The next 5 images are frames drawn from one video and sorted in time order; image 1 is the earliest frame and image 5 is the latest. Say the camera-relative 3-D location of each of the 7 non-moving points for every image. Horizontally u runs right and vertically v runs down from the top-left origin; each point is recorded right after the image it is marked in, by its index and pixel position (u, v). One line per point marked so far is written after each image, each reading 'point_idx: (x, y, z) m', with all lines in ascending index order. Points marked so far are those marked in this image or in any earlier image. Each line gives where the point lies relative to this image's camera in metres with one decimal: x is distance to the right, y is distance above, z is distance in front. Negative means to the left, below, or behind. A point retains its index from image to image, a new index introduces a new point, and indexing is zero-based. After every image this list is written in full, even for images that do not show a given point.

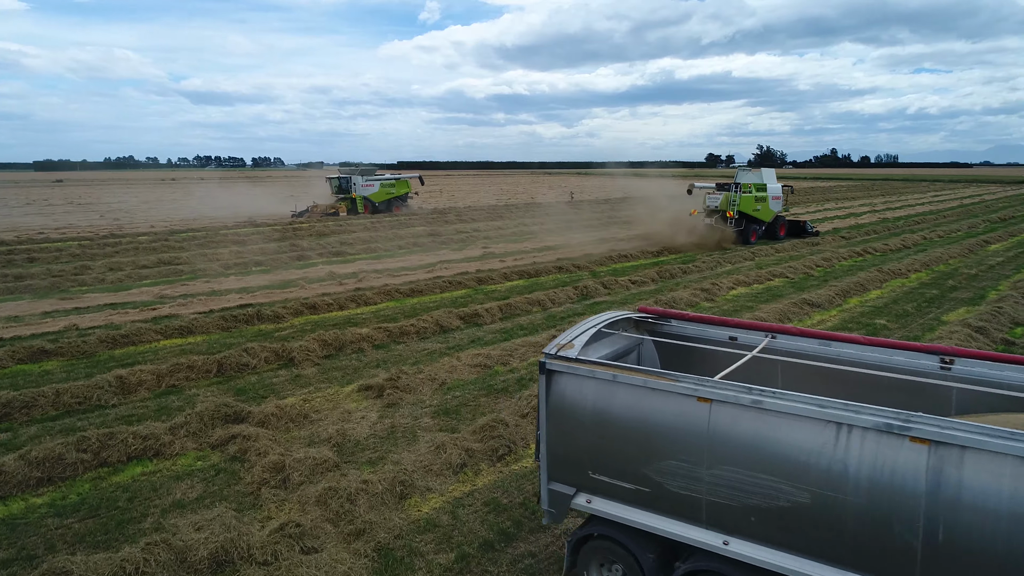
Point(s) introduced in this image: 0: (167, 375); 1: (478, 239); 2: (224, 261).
0: (-3.3, -0.8, +6.8) m
1: (-1.0, +1.3, +19.5) m
2: (-6.2, +0.6, +15.2) m
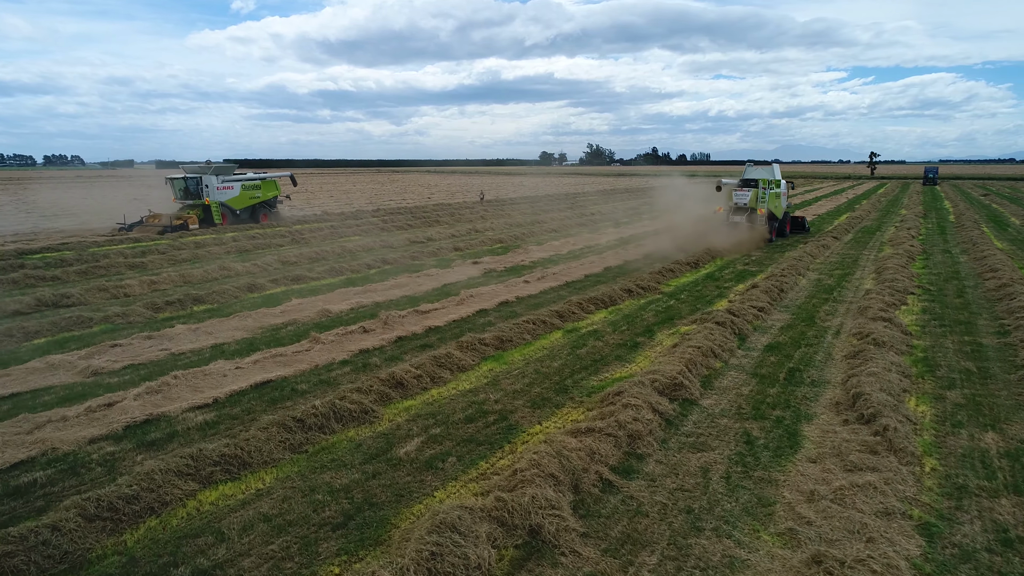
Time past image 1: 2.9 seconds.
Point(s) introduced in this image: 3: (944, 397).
0: (-0.6, -1.4, +2.9) m
1: (-1.4, +0.8, +15.8) m
2: (-5.5, -0.2, +10.5) m
3: (+3.6, -0.9, +6.0) m
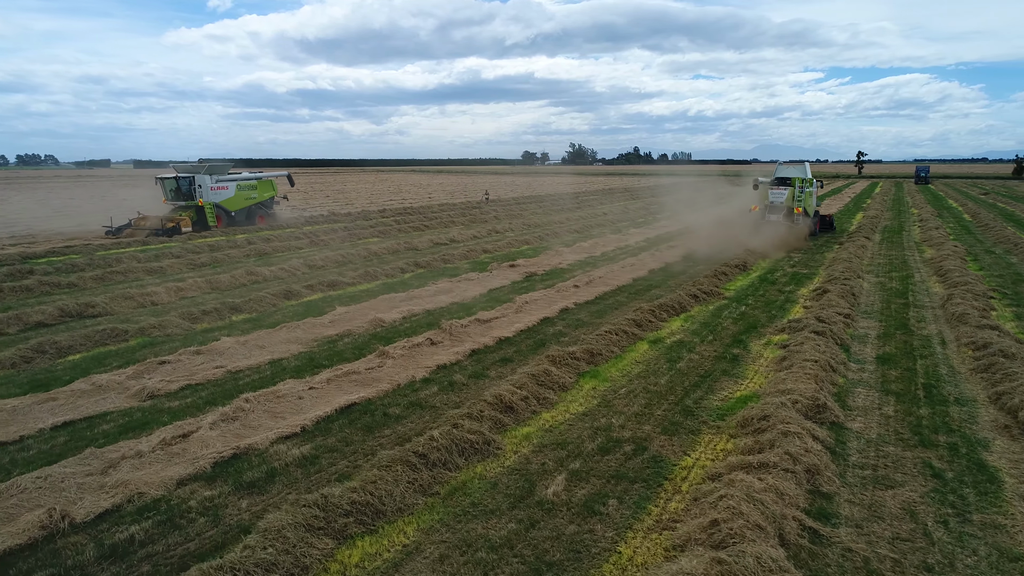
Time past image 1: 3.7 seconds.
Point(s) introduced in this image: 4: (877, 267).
0: (+0.4, -1.5, +2.2) m
1: (-0.7, +0.7, +15.2) m
2: (-4.7, -0.3, +9.7) m
3: (+4.6, -1.0, +5.4) m
4: (+7.0, +0.4, +13.7) m
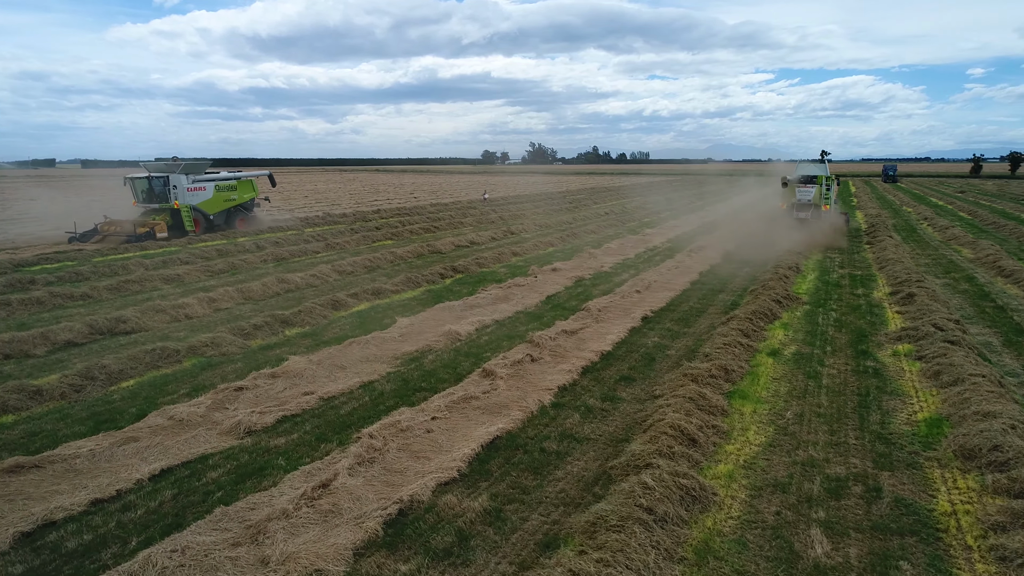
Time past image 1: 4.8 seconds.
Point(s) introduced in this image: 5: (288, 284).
0: (+1.8, -1.6, +1.5) m
1: (0.0, +0.6, +14.3) m
2: (-3.7, -0.4, +8.6) m
3: (+5.8, -1.0, +4.9) m
4: (+7.7, +0.4, +13.3) m
5: (-3.5, +0.1, +11.2) m
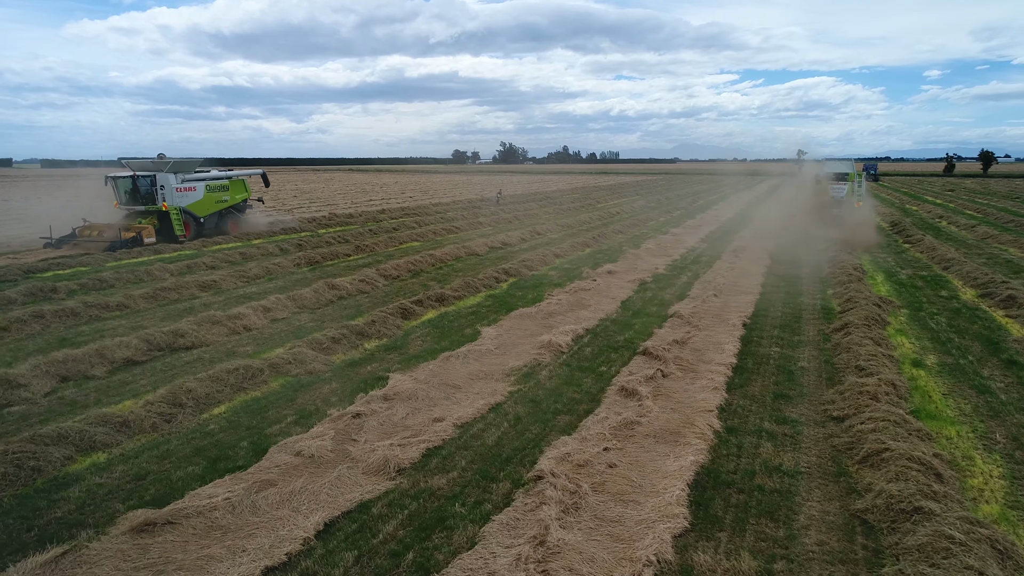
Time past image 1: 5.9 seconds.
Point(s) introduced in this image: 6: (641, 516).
0: (+3.3, -1.7, +0.9) m
1: (+0.8, +0.5, +13.6) m
2: (-2.6, -0.5, +7.8) m
3: (+7.1, -1.0, +4.4) m
4: (+8.6, +0.4, +12.9) m
5: (-2.5, 0.0, +10.3) m
6: (+0.7, -1.2, +3.9) m
